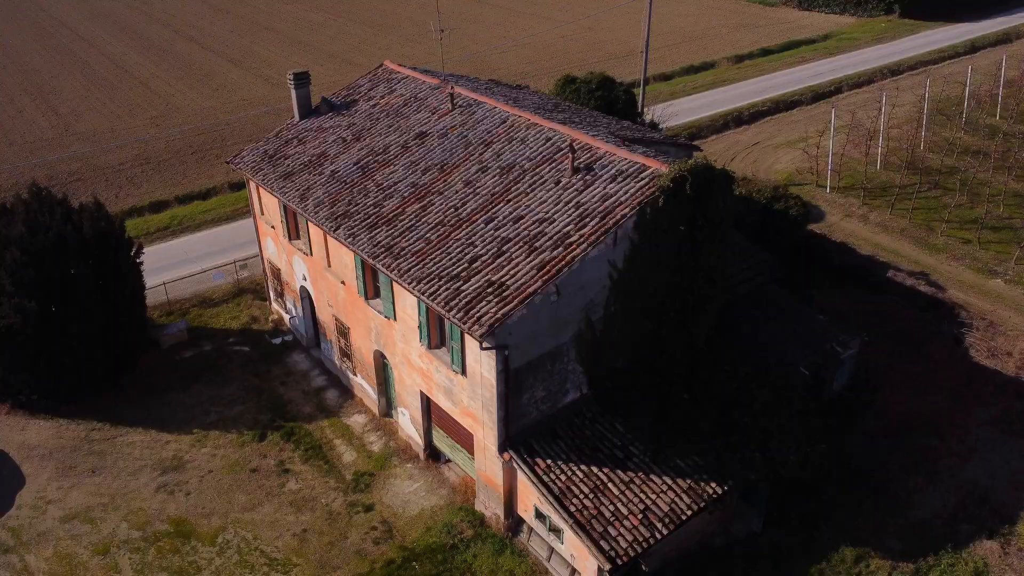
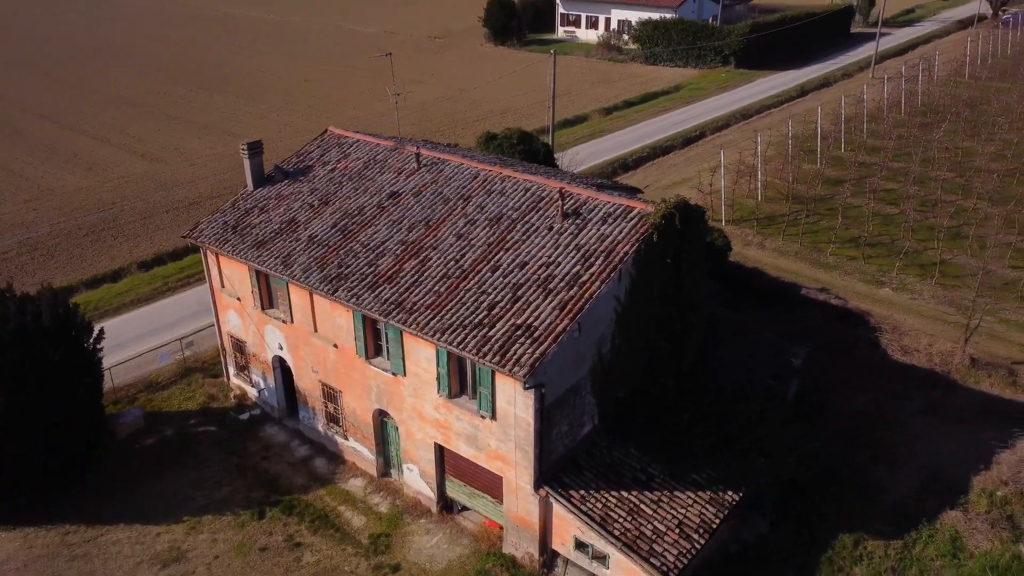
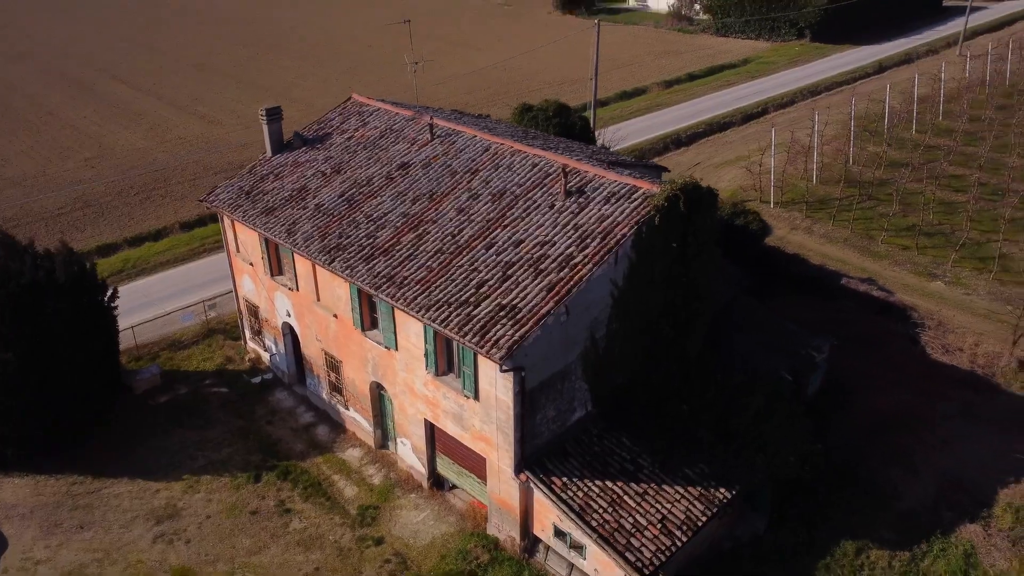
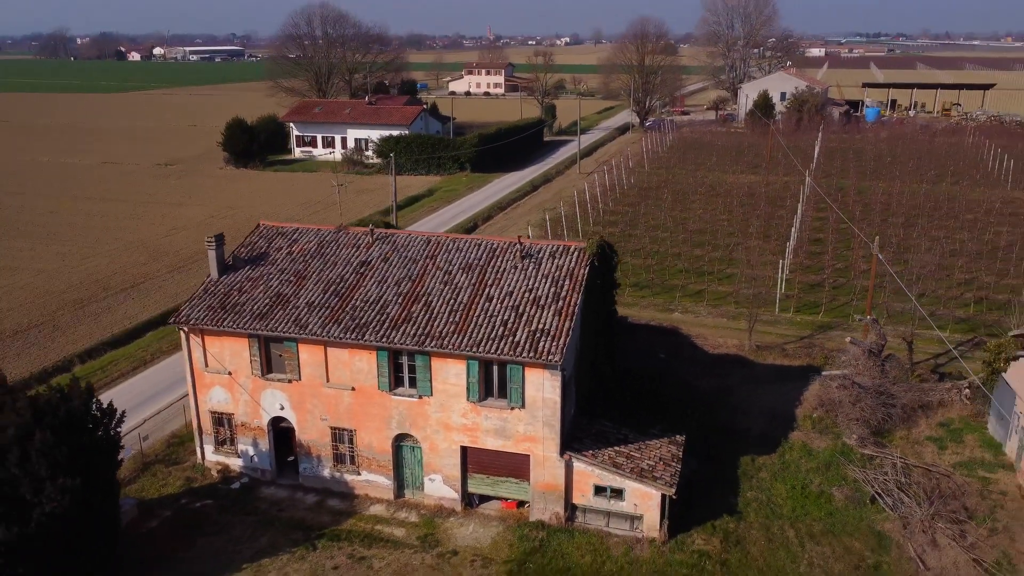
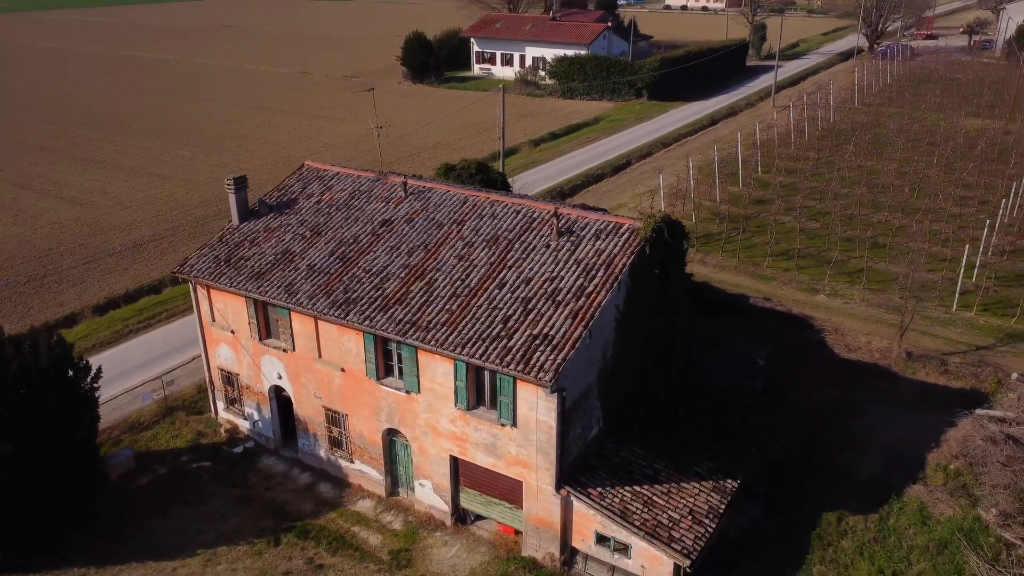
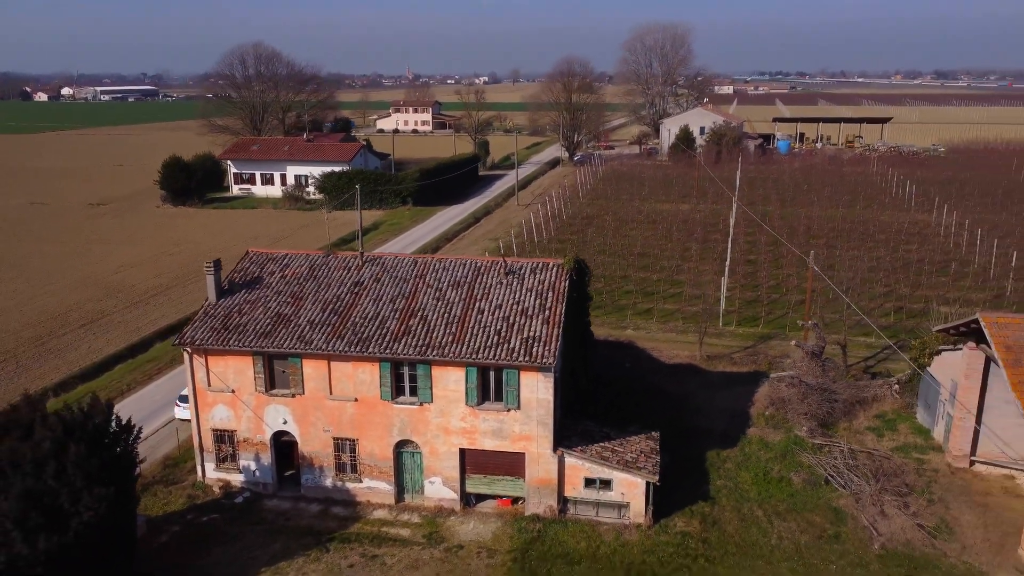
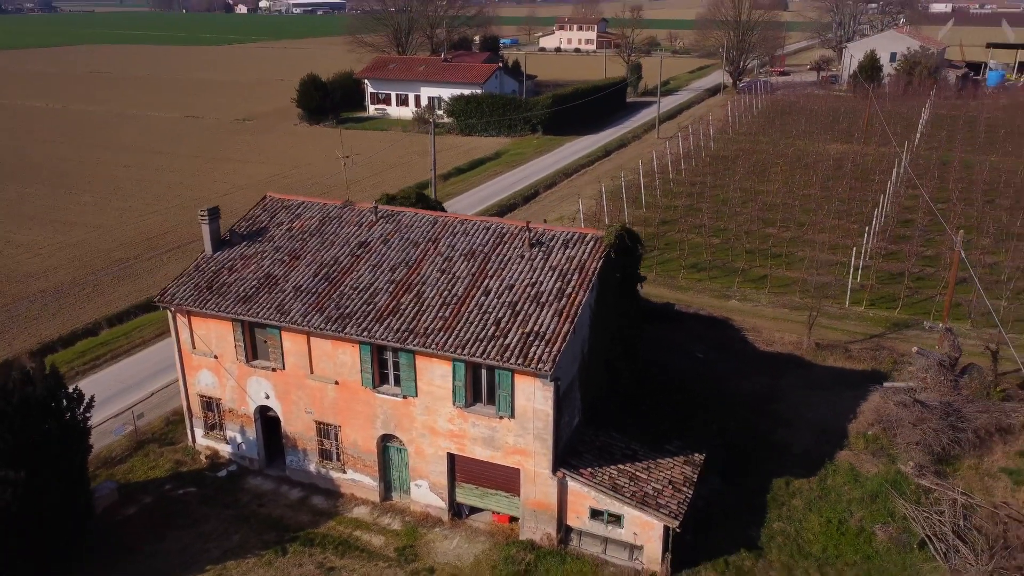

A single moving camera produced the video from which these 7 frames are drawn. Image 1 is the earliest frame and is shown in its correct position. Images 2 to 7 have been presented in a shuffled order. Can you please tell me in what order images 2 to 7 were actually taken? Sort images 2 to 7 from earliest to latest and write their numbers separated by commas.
3, 2, 5, 7, 4, 6
